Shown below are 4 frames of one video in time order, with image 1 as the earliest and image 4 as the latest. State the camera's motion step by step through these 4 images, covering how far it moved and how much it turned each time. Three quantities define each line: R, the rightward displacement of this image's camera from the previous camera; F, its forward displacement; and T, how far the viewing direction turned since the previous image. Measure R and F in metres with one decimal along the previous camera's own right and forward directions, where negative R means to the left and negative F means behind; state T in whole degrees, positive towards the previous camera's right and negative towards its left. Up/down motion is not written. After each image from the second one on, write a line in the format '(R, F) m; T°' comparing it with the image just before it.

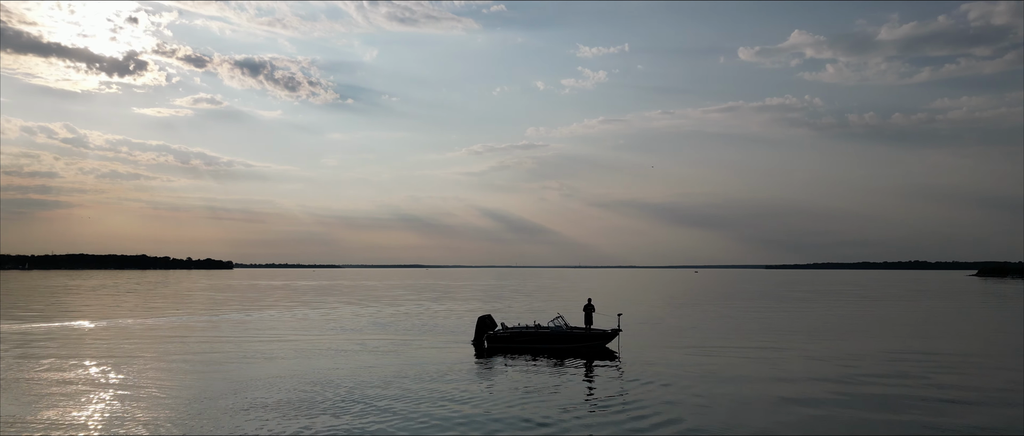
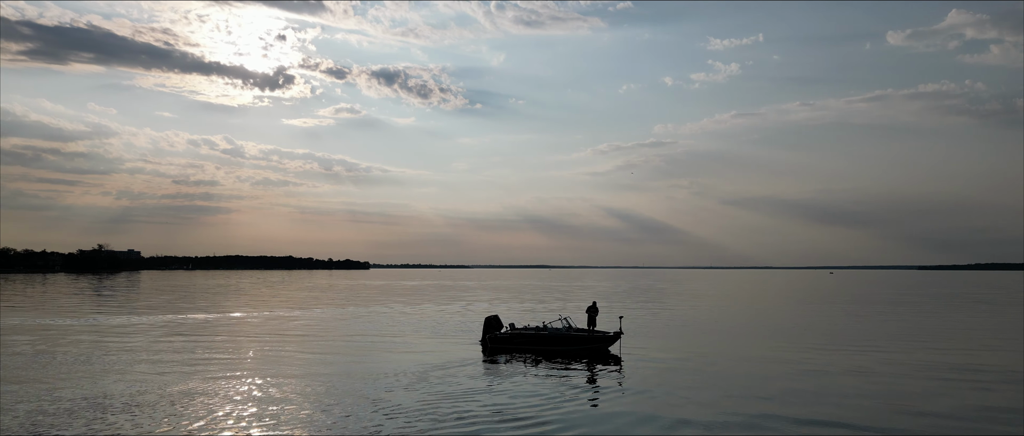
(+4.9, +0.3) m; -10°
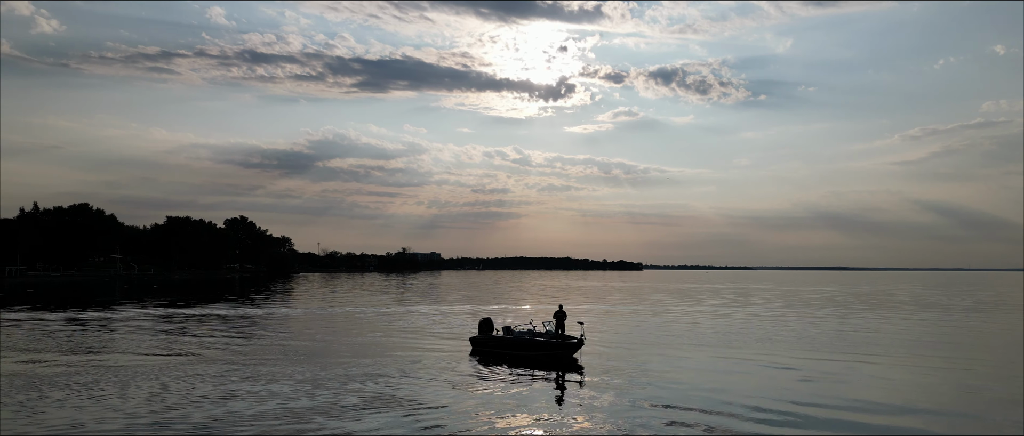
(+11.8, +3.7) m; -22°
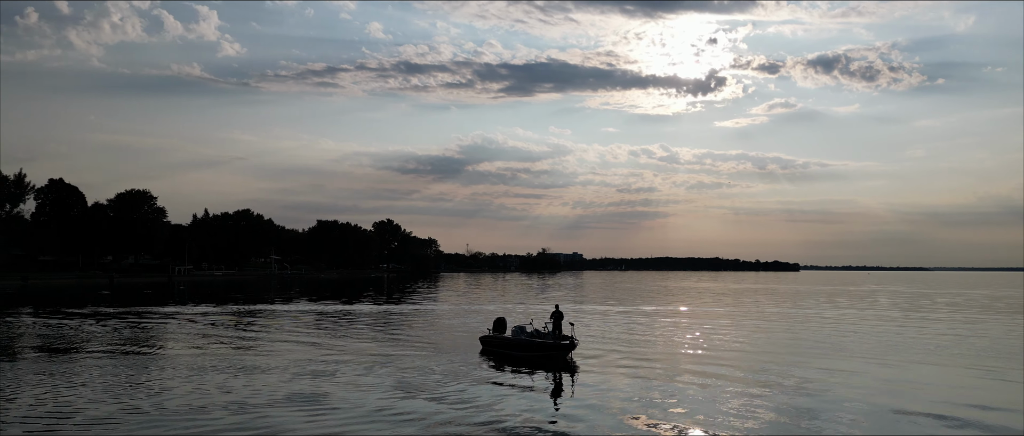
(+5.4, +1.9) m; -12°
